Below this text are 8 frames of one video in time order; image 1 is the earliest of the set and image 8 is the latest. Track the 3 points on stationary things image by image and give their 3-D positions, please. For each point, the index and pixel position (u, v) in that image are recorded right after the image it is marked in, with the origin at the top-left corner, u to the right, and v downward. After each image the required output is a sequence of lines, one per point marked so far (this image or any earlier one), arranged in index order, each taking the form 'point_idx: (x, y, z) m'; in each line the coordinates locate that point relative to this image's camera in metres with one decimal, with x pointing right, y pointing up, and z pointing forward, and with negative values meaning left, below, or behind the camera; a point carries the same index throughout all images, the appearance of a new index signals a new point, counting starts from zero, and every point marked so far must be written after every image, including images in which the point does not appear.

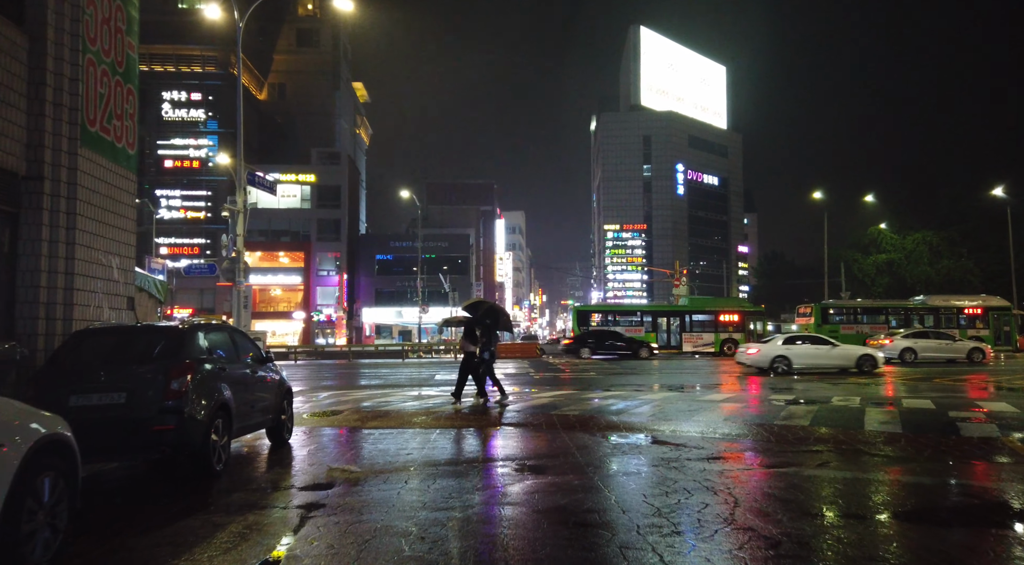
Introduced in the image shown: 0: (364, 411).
0: (-2.5, -2.2, +12.9) m
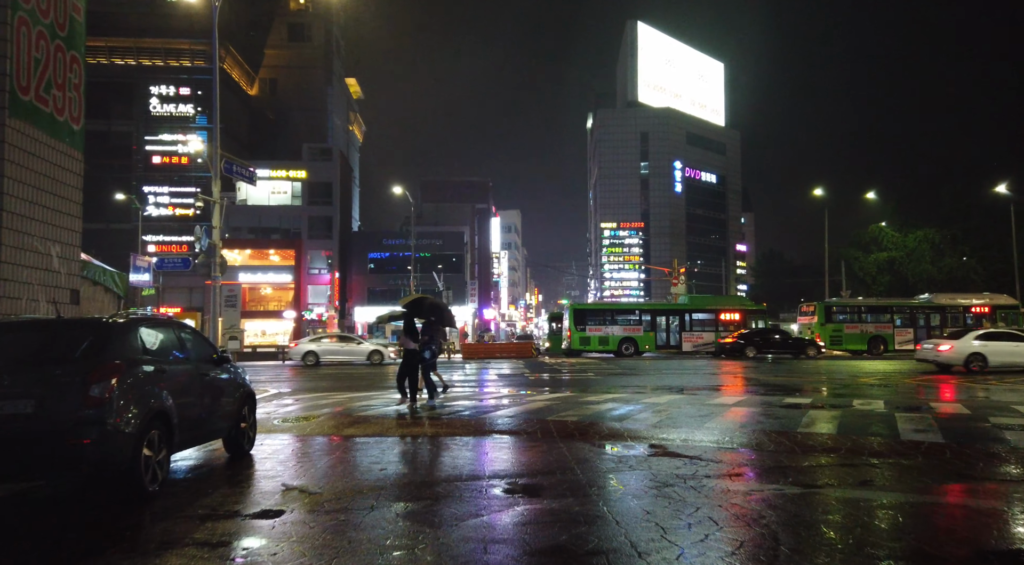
0: (-2.6, -2.1, +11.8) m
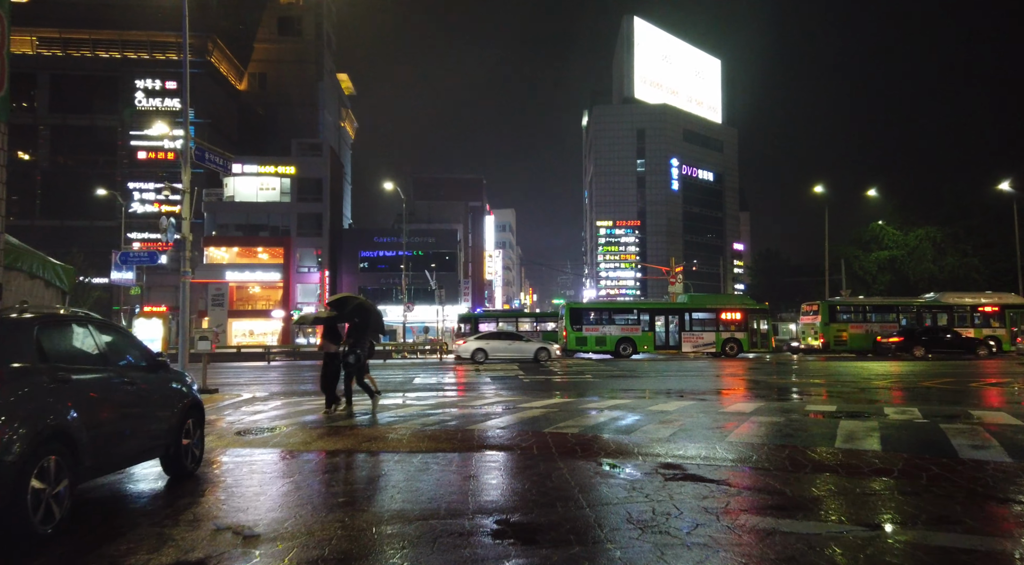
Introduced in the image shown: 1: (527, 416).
0: (-2.7, -2.0, +10.5) m
1: (+0.2, -1.9, +10.8) m
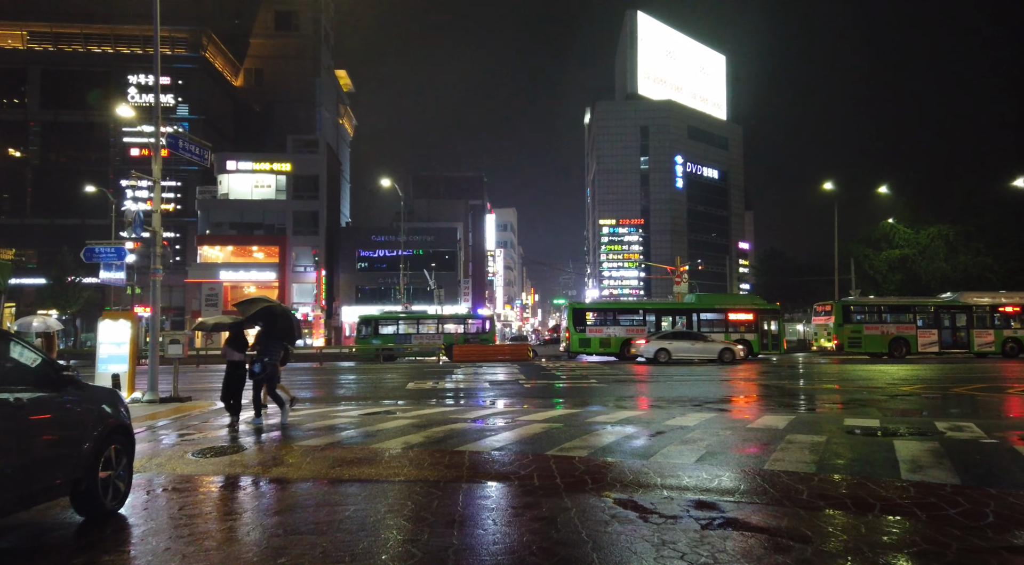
0: (-2.8, -2.0, +9.1) m
1: (+0.1, -1.8, +9.4) m
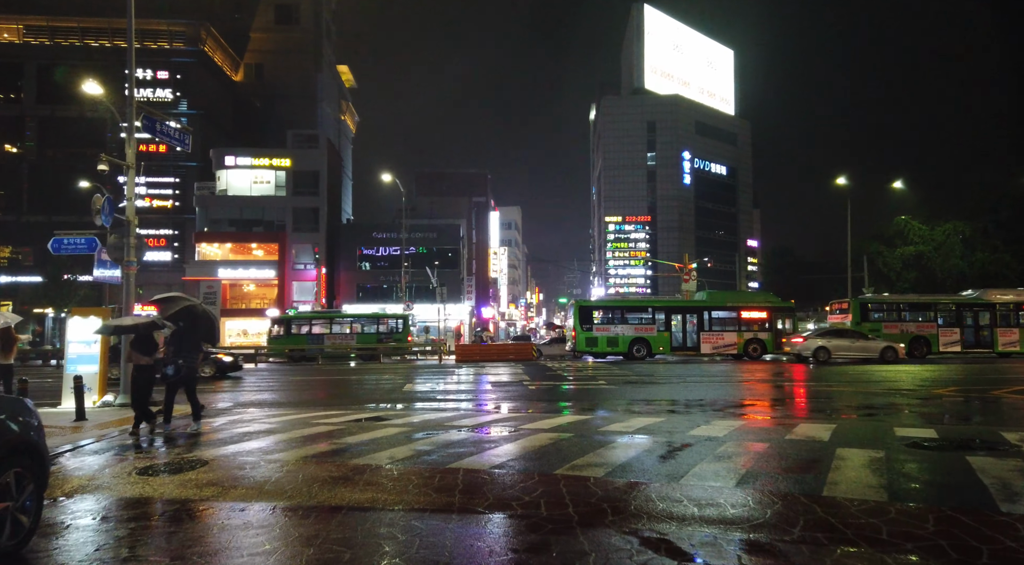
0: (-2.7, -1.9, +7.9) m
1: (+0.2, -1.7, +8.1) m
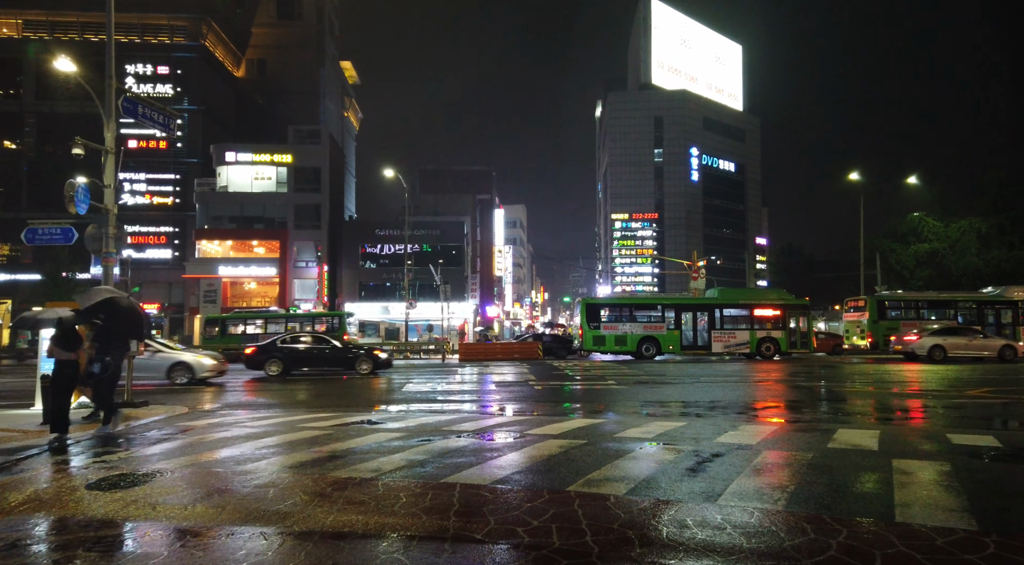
0: (-2.7, -1.7, +6.9) m
1: (+0.2, -1.6, +7.2) m
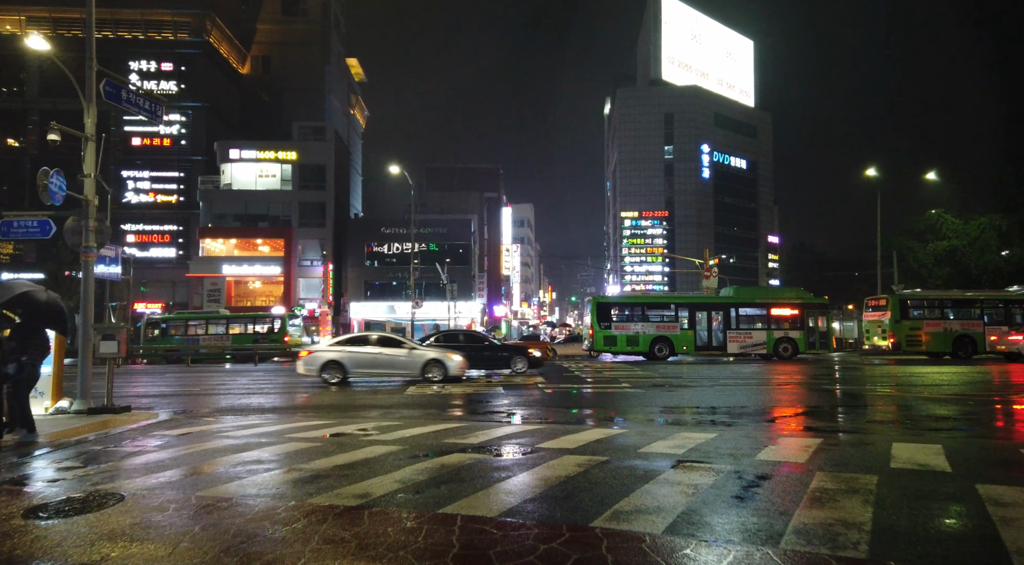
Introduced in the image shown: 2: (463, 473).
0: (-2.6, -1.7, +5.9) m
1: (+0.3, -1.6, +6.2) m
2: (-0.3, -1.6, +6.5) m
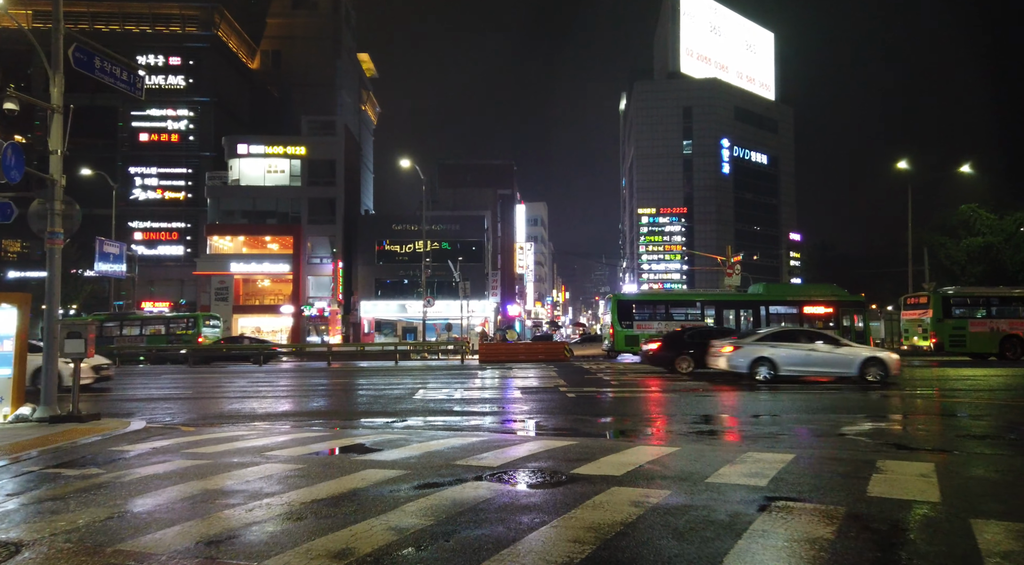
0: (-2.4, -1.5, +4.4) m
1: (+0.5, -1.4, +4.5) m
2: (-0.1, -1.5, +4.9) m
